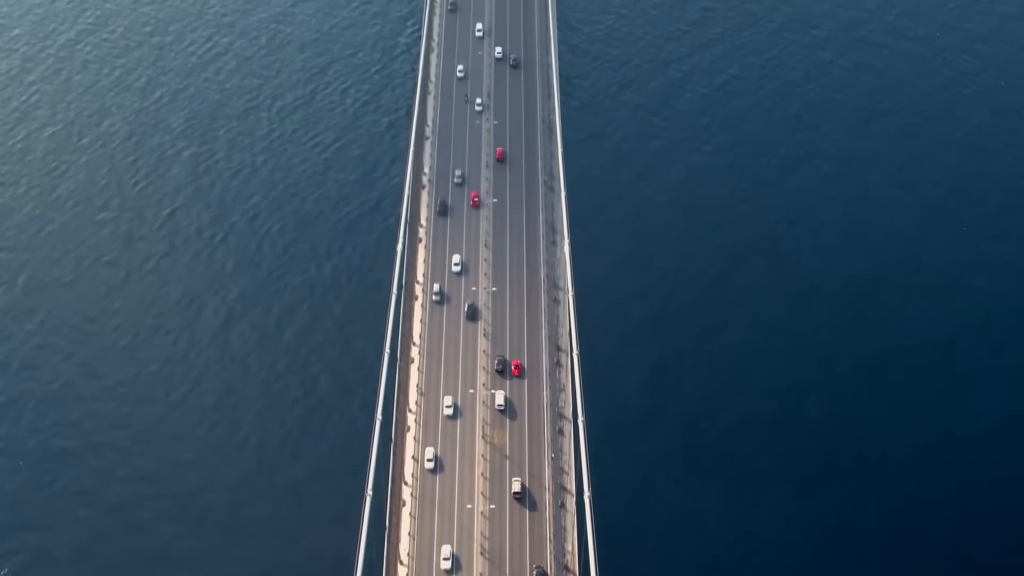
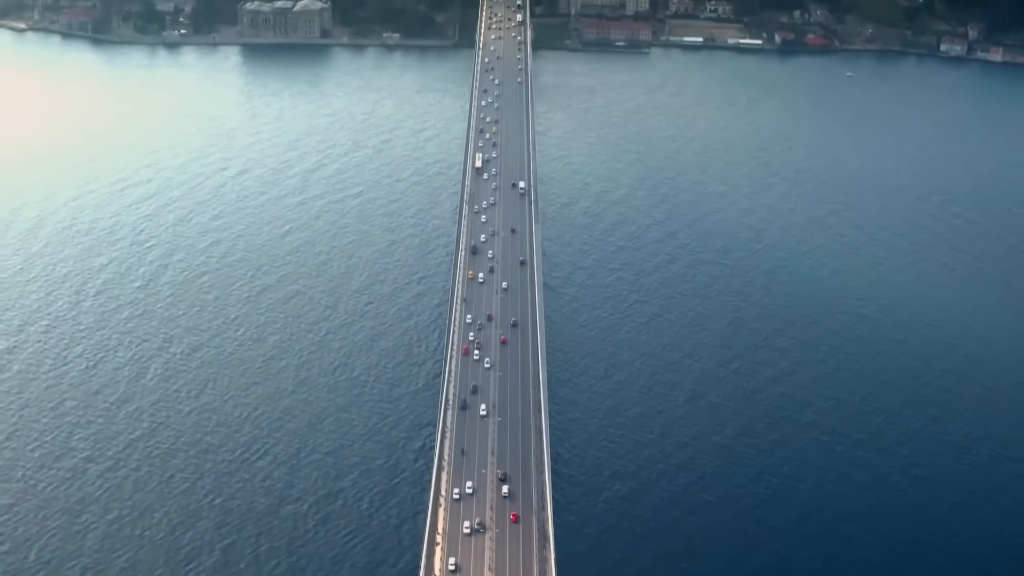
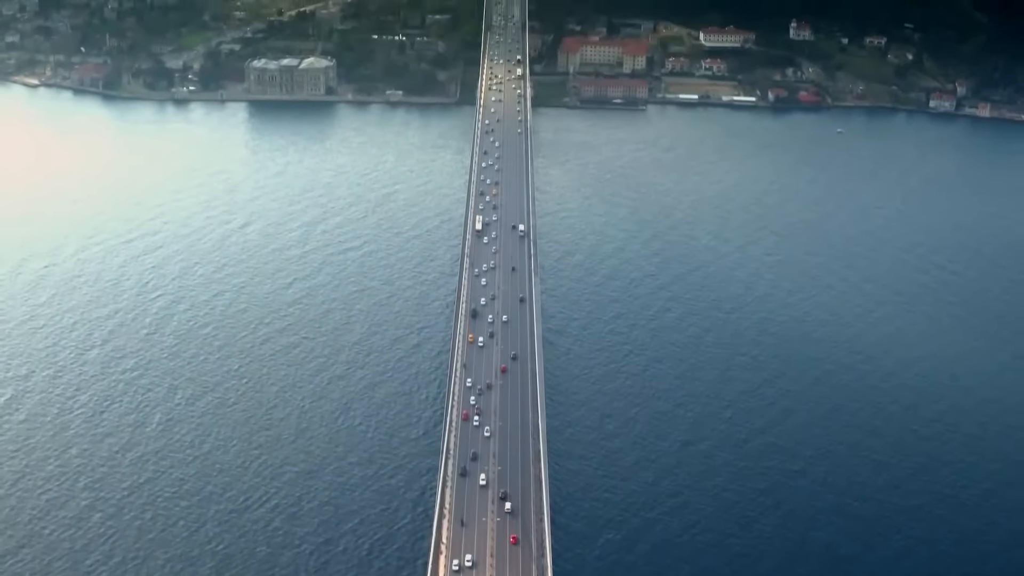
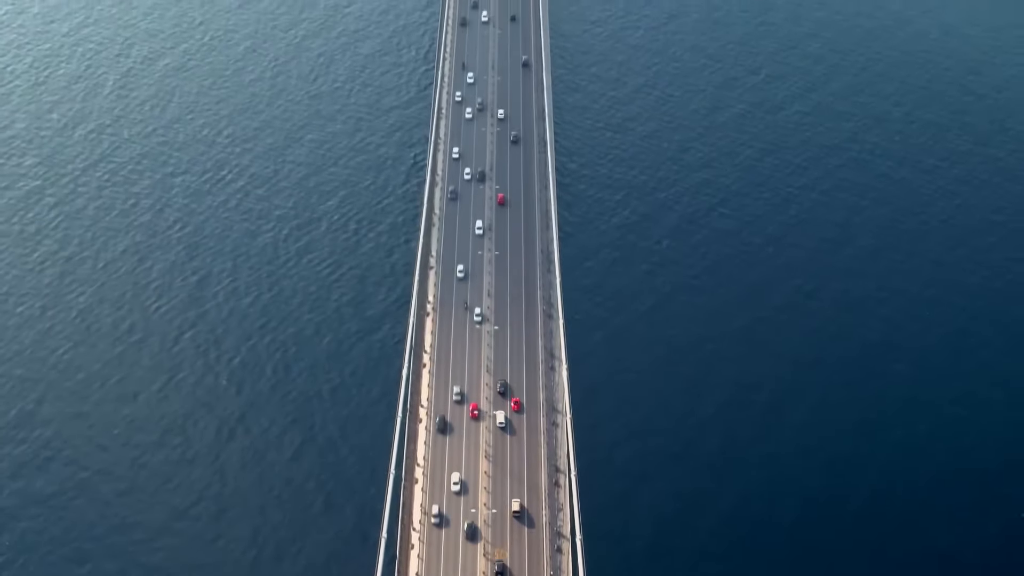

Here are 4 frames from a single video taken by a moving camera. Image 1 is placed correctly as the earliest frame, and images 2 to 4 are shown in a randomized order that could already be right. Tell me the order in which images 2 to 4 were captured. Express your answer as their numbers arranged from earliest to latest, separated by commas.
4, 2, 3
